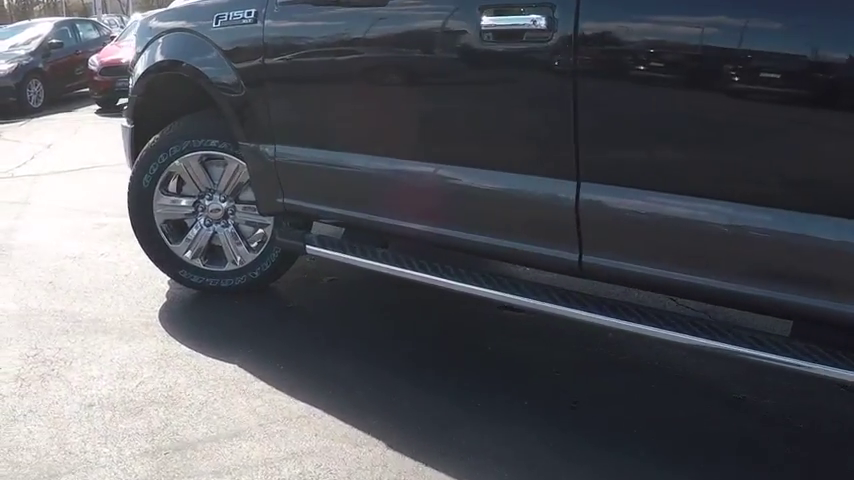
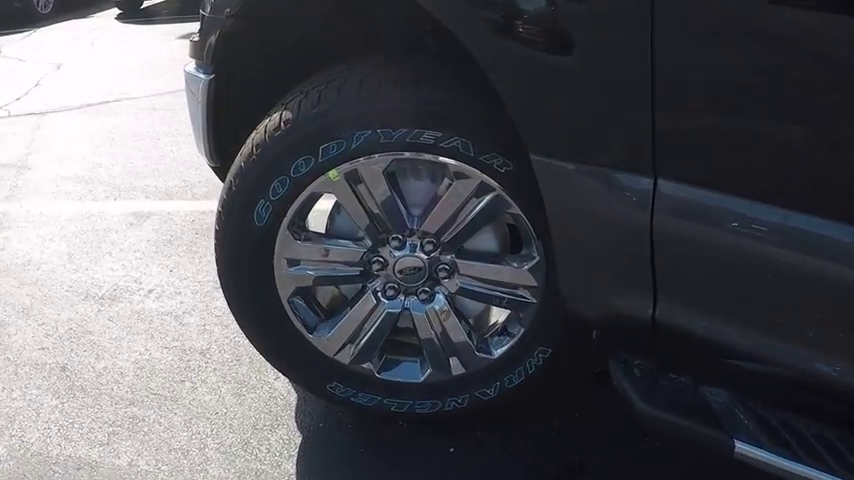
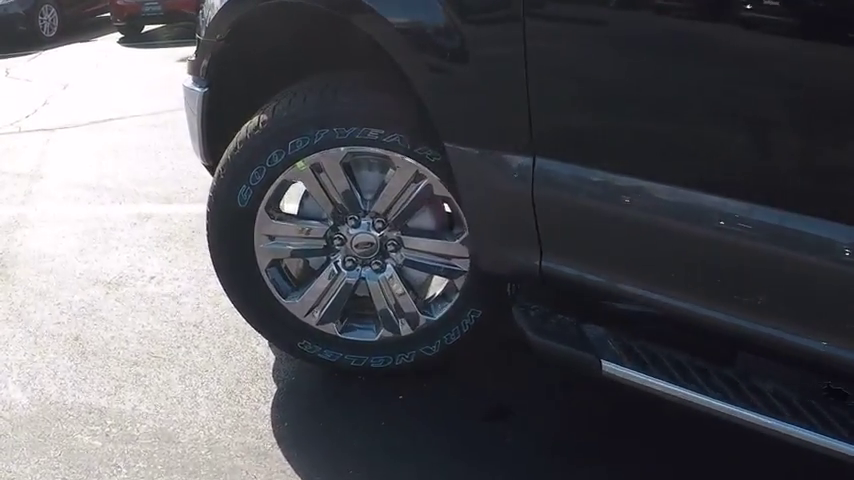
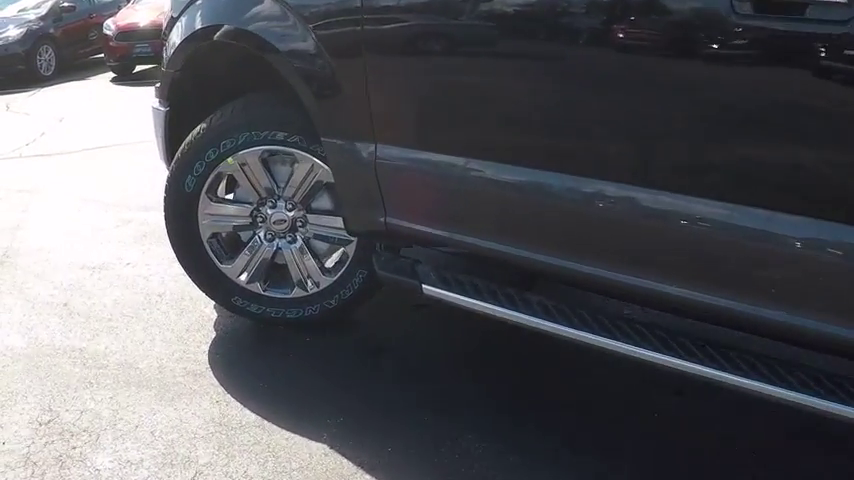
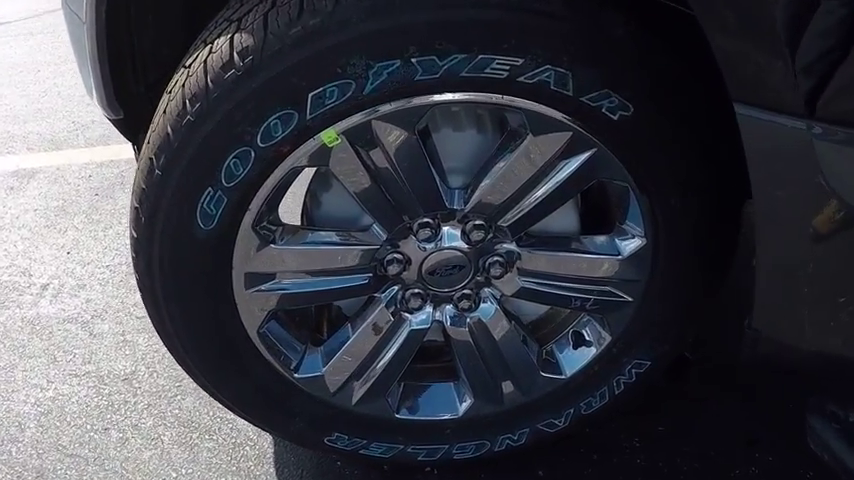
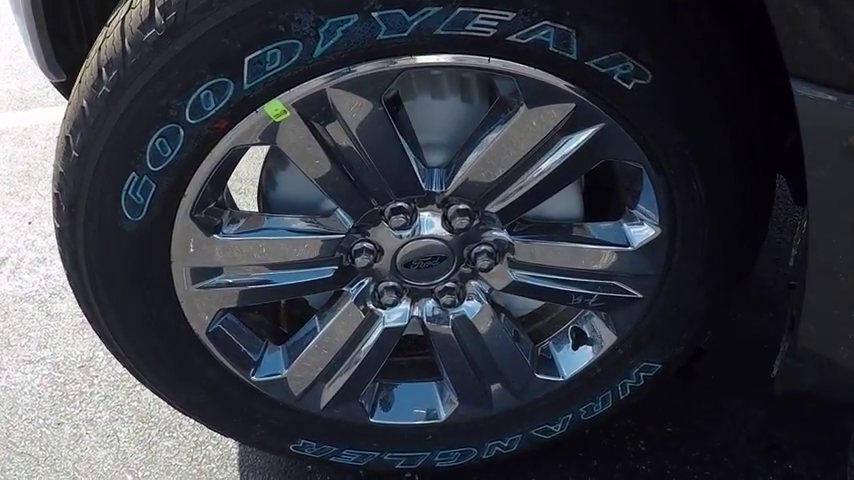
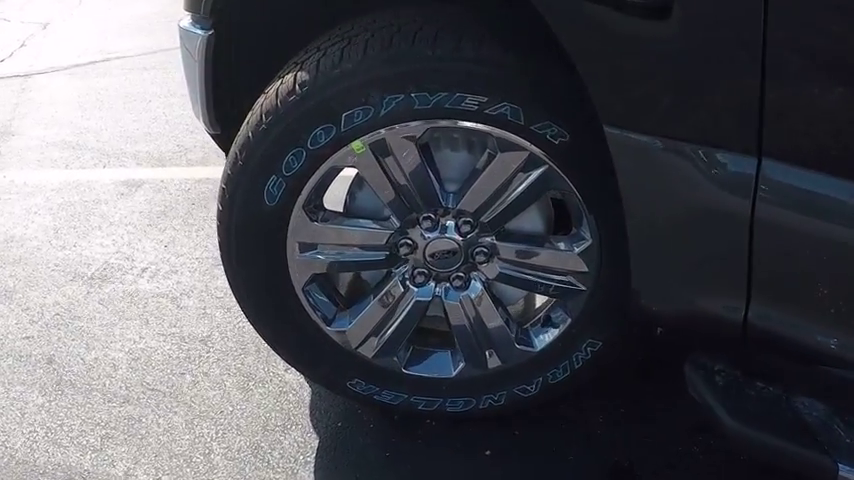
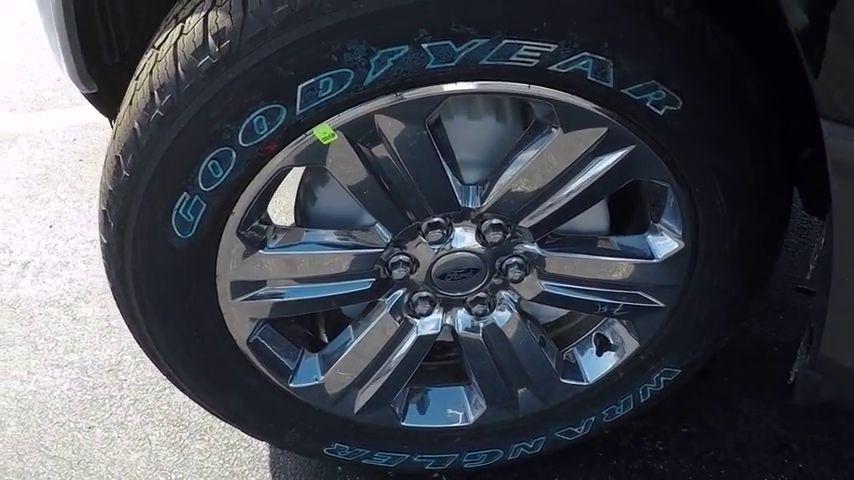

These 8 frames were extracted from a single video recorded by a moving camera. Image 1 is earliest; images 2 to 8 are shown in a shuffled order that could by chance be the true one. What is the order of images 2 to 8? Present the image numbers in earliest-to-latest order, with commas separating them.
4, 3, 2, 7, 5, 6, 8
